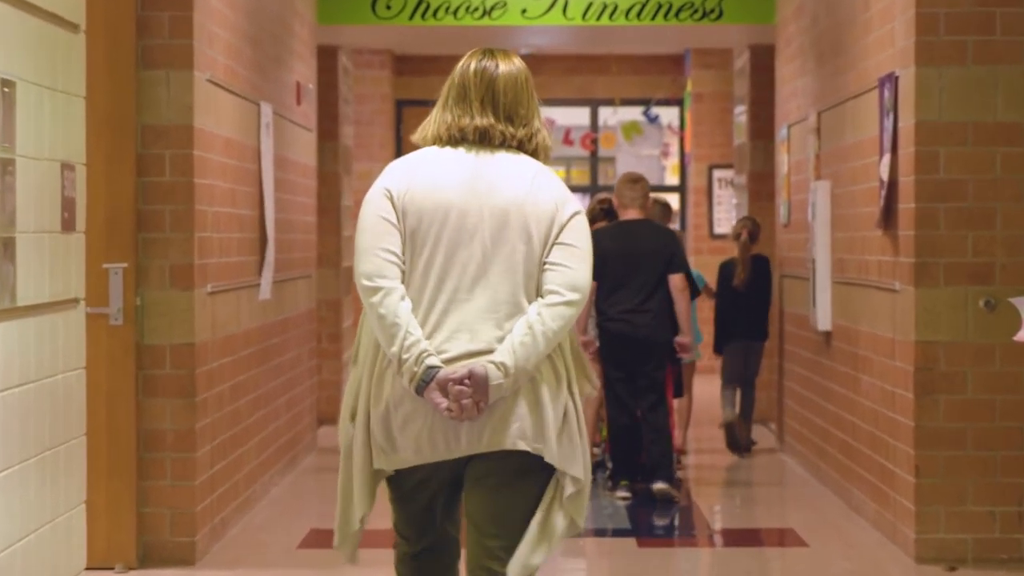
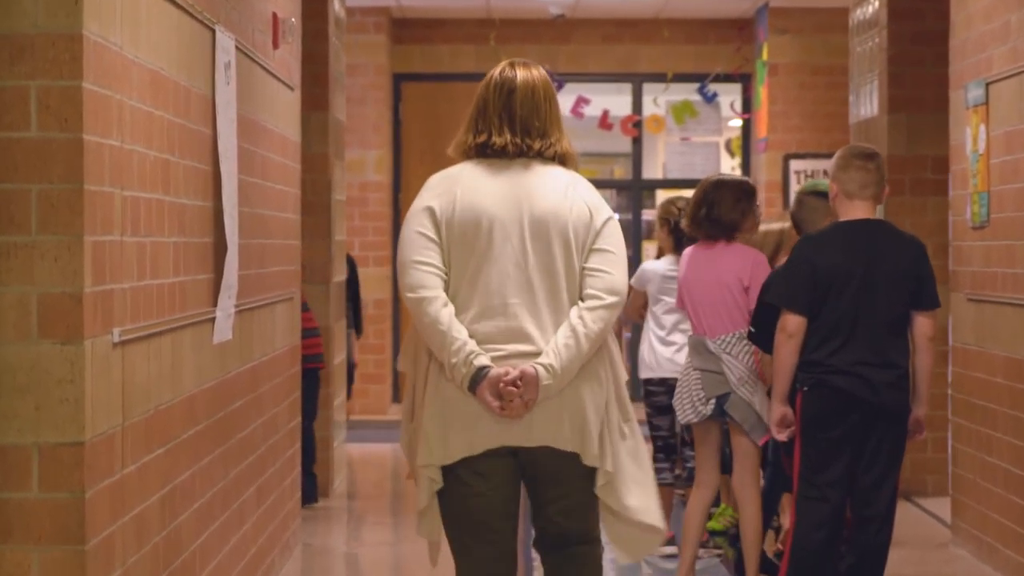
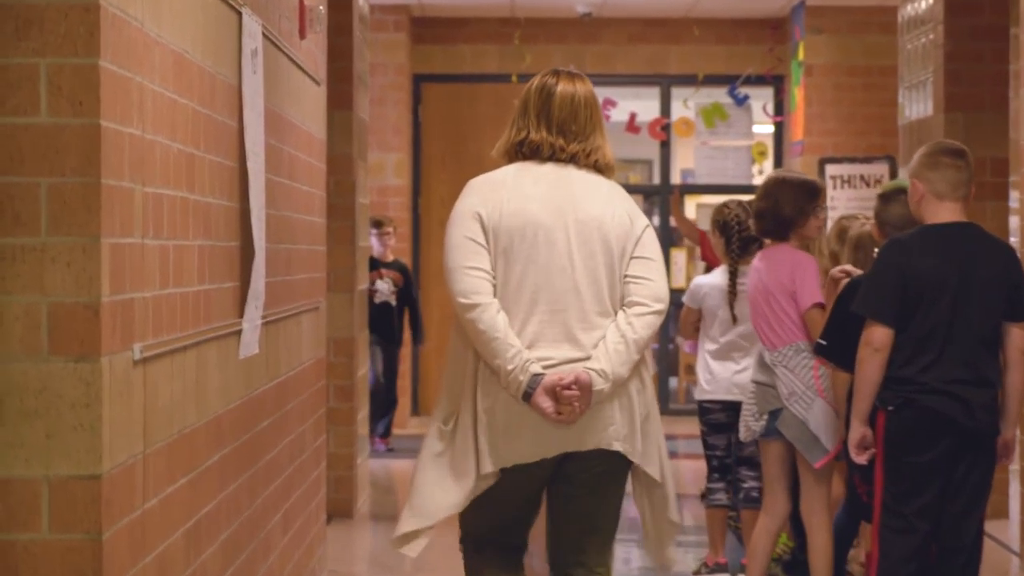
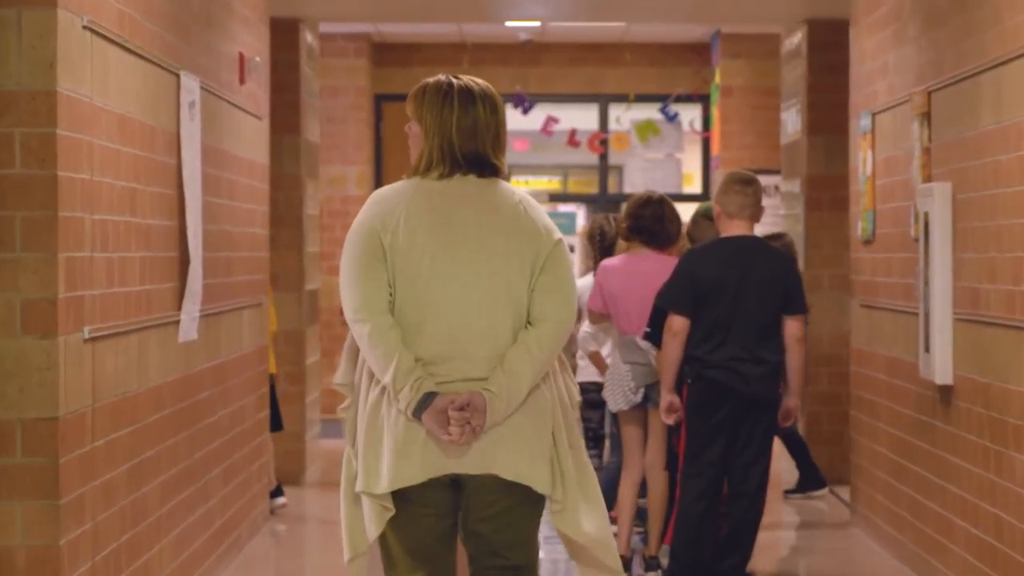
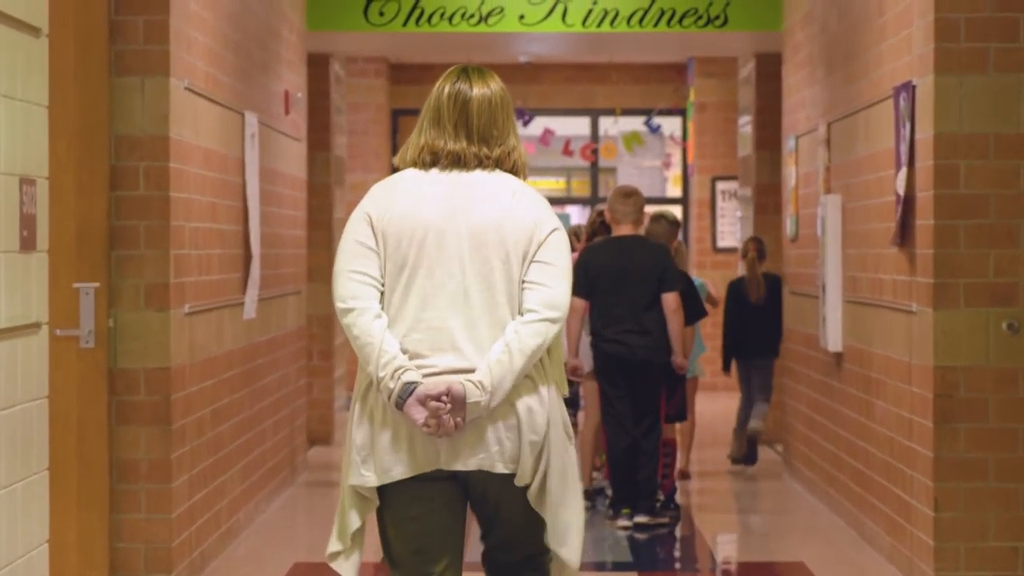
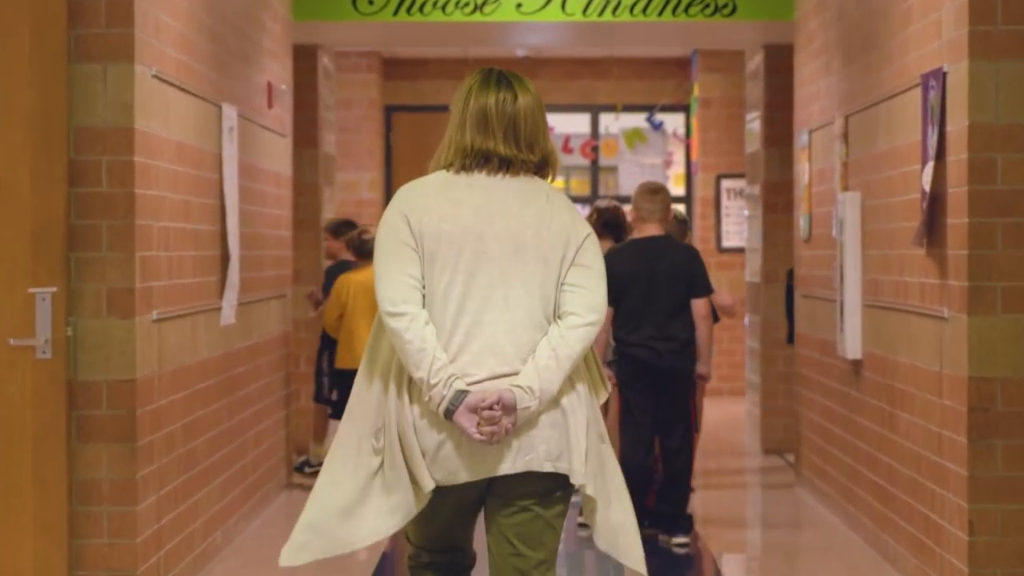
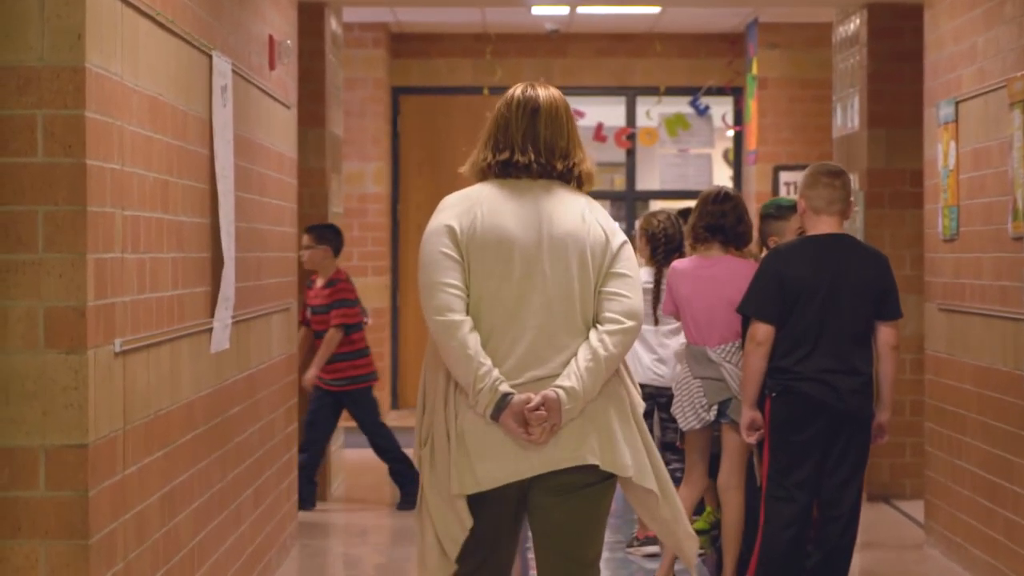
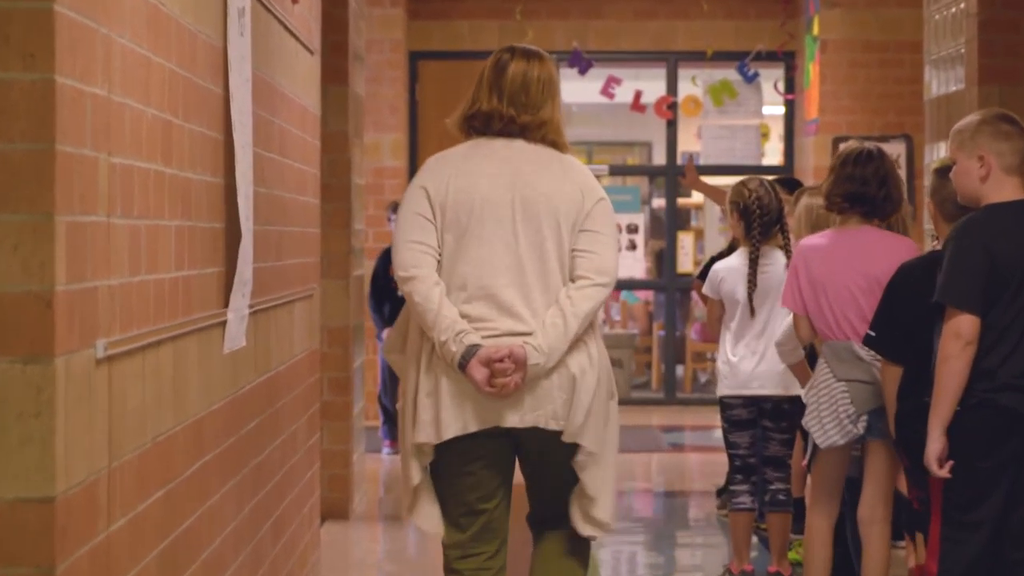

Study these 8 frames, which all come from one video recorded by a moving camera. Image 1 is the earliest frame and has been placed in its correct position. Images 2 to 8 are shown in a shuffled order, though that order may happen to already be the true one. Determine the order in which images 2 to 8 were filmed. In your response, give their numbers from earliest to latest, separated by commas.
5, 6, 4, 7, 2, 3, 8
